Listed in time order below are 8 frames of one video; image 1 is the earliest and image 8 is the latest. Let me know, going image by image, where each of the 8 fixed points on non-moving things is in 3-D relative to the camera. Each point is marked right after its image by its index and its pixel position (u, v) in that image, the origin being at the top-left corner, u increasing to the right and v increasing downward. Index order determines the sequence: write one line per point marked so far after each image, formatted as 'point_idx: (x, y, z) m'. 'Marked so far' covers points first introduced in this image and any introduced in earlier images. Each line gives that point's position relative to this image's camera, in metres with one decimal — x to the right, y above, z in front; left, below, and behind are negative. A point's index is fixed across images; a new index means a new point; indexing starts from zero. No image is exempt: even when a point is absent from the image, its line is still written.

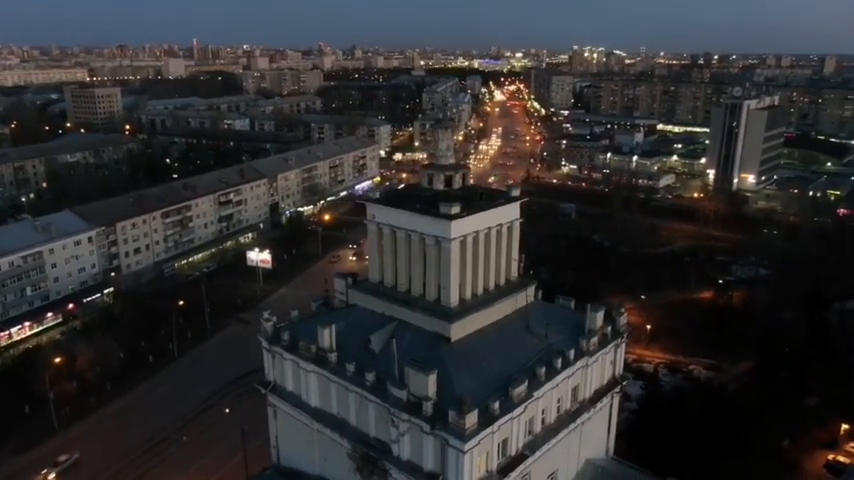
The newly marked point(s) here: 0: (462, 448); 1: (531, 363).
0: (+0.4, -2.3, +7.4) m
1: (+1.4, -1.7, +8.8) m
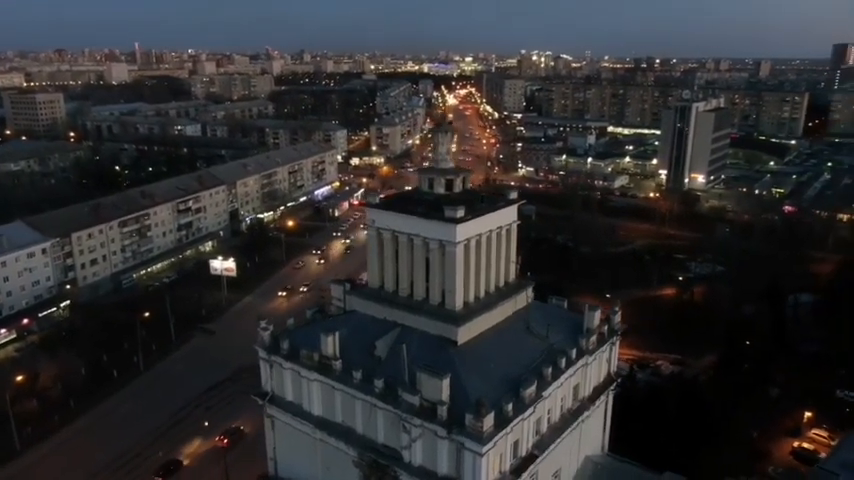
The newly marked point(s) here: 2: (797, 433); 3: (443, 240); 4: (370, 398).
0: (+0.6, -2.3, +7.4) m
1: (+1.5, -1.7, +8.9) m
2: (+10.7, -5.5, +19.0) m
3: (+0.2, 0.0, +8.7) m
4: (-0.7, -2.0, +8.3) m
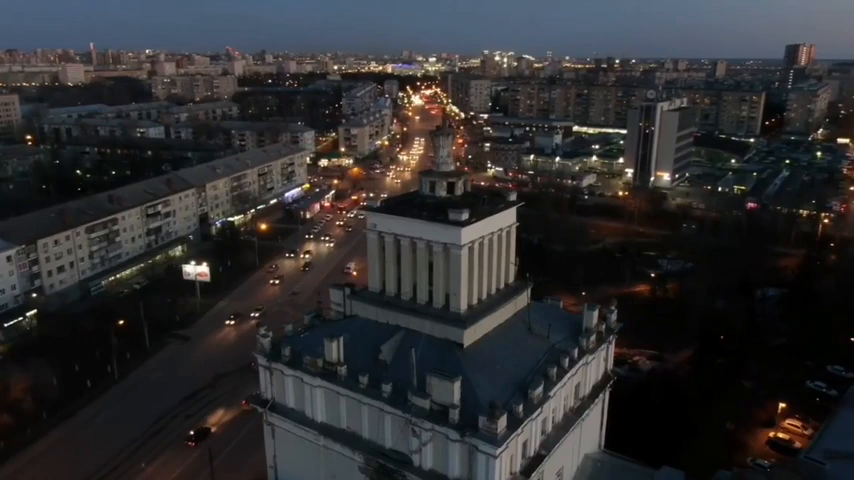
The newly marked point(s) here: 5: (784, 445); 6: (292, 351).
0: (+0.7, -2.4, +7.4) m
1: (+1.5, -1.7, +8.9) m
2: (+10.2, -5.4, +19.6) m
3: (+0.3, 0.0, +8.7) m
4: (-0.6, -2.0, +8.2) m
5: (+9.8, -5.7, +18.3) m
6: (-1.9, -1.6, +9.3) m
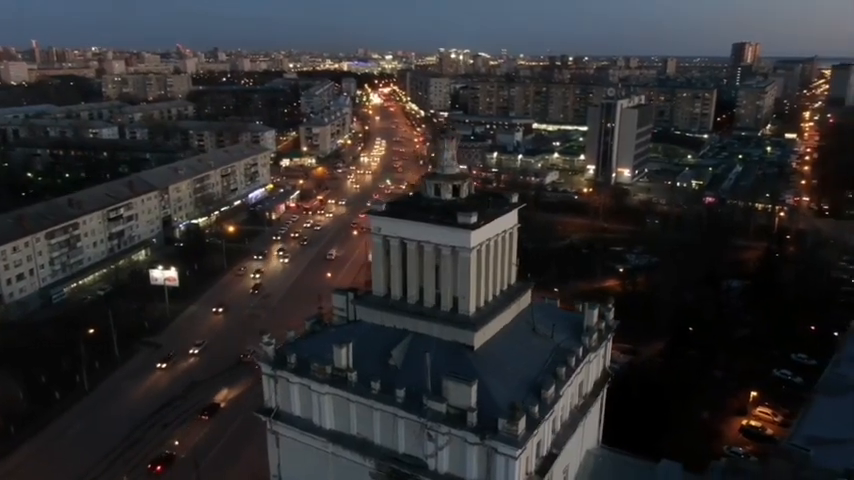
0: (+1.0, -2.4, +7.4) m
1: (+1.7, -1.7, +9.0) m
2: (+9.7, -5.2, +20.2) m
3: (+0.4, -0.1, +8.7) m
4: (-0.4, -2.1, +8.2) m
5: (+9.4, -5.5, +18.9) m
6: (-1.8, -1.6, +9.1) m
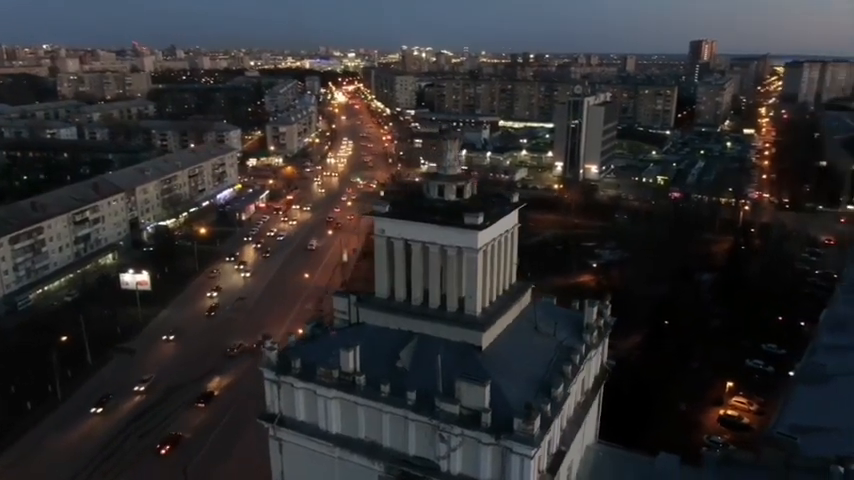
0: (+1.2, -2.4, +7.5) m
1: (+1.8, -1.7, +9.1) m
2: (+9.2, -5.1, +20.7) m
3: (+0.5, -0.1, +8.7) m
4: (-0.3, -2.1, +8.2) m
5: (+9.0, -5.3, +19.4) m
6: (-1.7, -1.7, +9.0) m
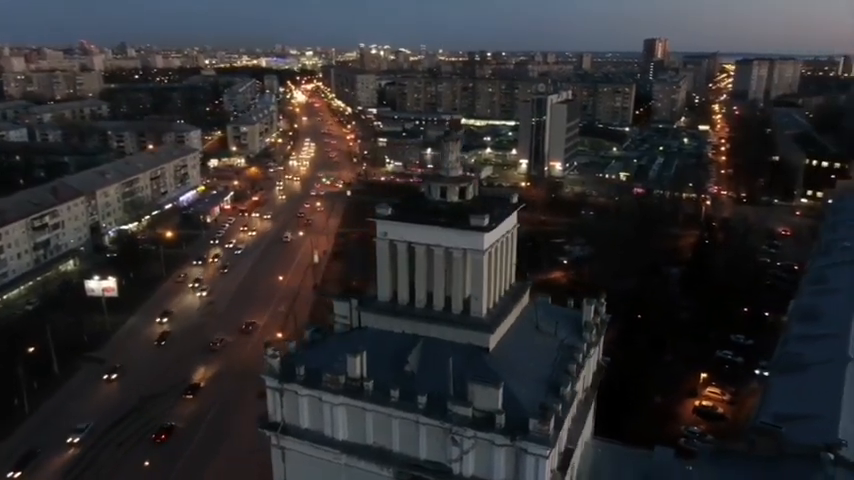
0: (+1.4, -2.4, +7.5) m
1: (+1.8, -1.7, +9.2) m
2: (+8.7, -4.9, +21.2) m
3: (+0.5, -0.1, +8.7) m
4: (-0.1, -2.1, +8.1) m
5: (+8.5, -5.2, +19.9) m
6: (-1.6, -1.7, +8.9) m
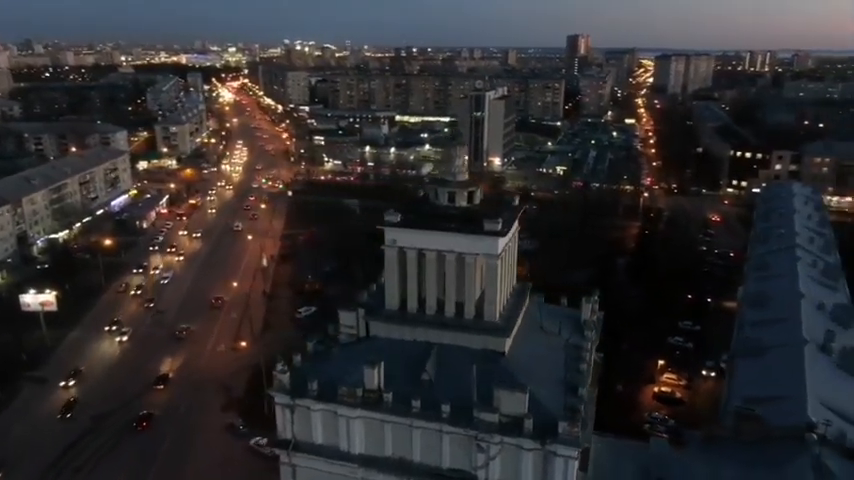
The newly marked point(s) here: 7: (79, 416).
0: (+1.7, -2.5, +7.6) m
1: (+2.0, -1.7, +9.3) m
2: (+7.6, -4.6, +22.0) m
3: (+0.7, -0.2, +8.7) m
4: (+0.2, -2.2, +8.0) m
5: (+7.5, -4.9, +20.6) m
6: (-1.4, -1.9, +8.6) m
7: (-10.2, -5.2, +19.6) m
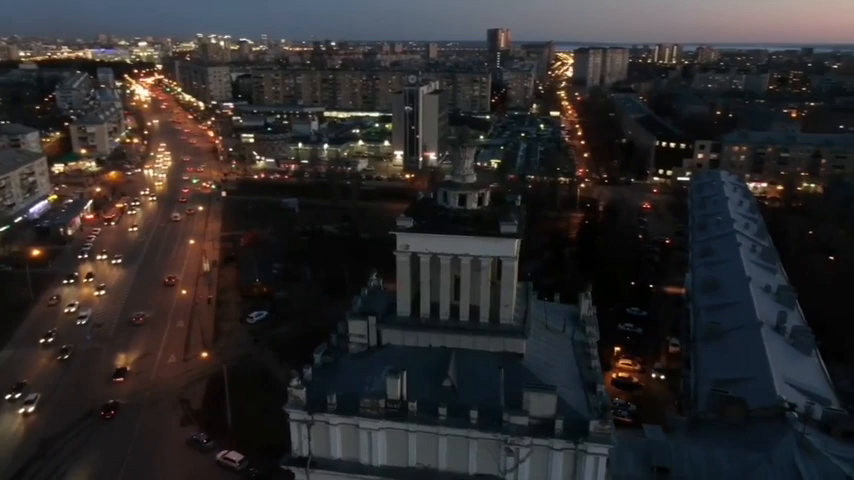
0: (+2.1, -2.5, +7.7) m
1: (+2.2, -1.7, +9.4) m
2: (+6.4, -4.3, +22.7) m
3: (+0.9, -0.2, +8.6) m
4: (+0.5, -2.3, +7.9) m
5: (+6.5, -4.6, +21.4) m
6: (-1.1, -2.0, +8.3) m
7: (-11.0, -5.6, +18.3) m
